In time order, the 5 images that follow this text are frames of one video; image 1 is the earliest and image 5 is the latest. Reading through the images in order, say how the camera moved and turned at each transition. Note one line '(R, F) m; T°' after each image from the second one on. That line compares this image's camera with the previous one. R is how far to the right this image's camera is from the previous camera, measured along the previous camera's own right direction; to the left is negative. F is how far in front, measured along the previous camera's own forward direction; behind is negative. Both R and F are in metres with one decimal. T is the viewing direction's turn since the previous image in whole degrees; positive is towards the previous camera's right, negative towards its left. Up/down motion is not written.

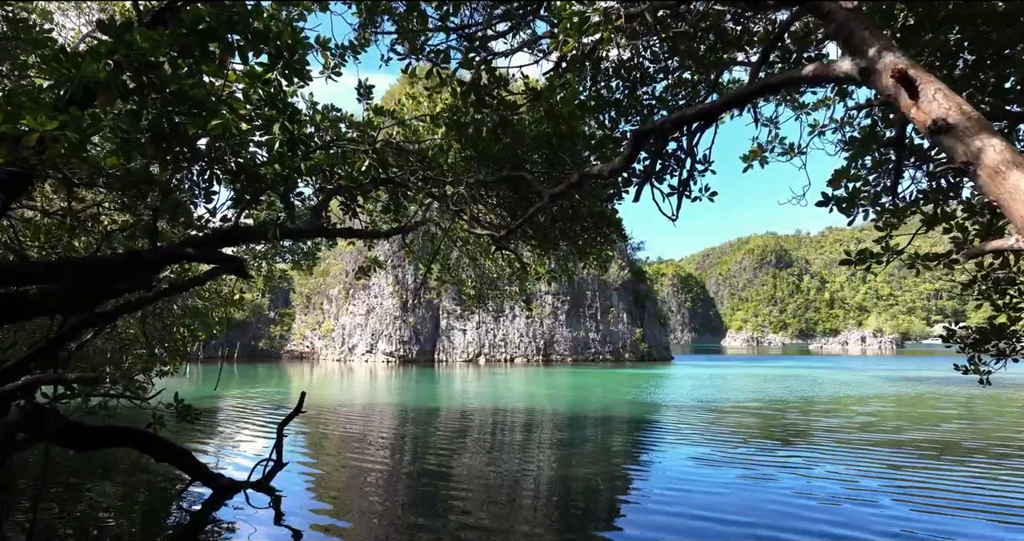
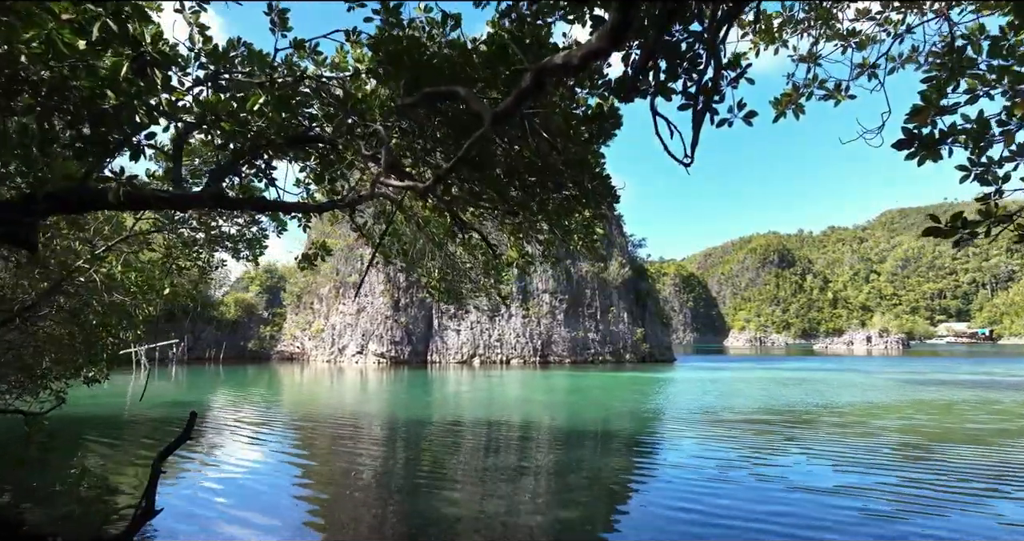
(+0.2, +1.3) m; 0°
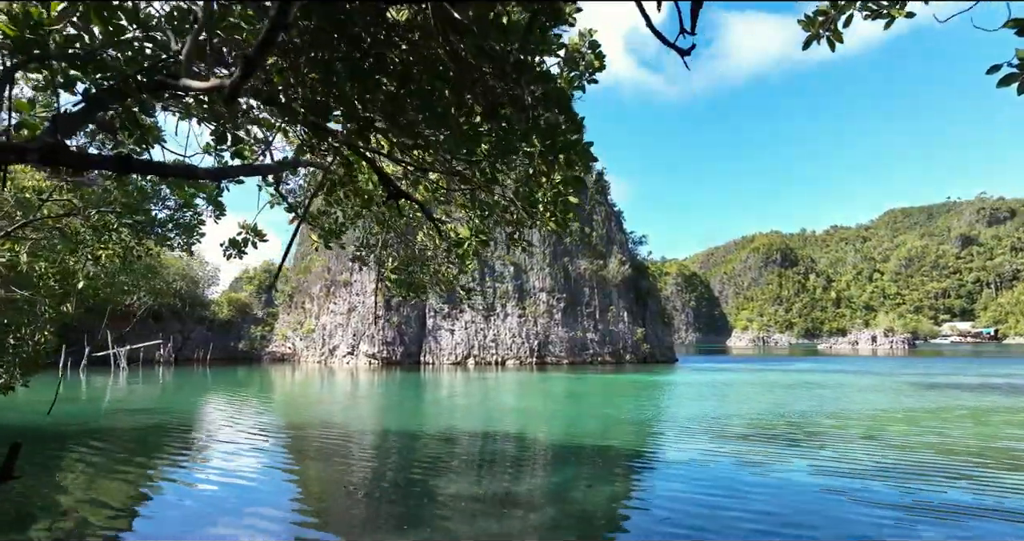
(+0.2, +1.1) m; 0°
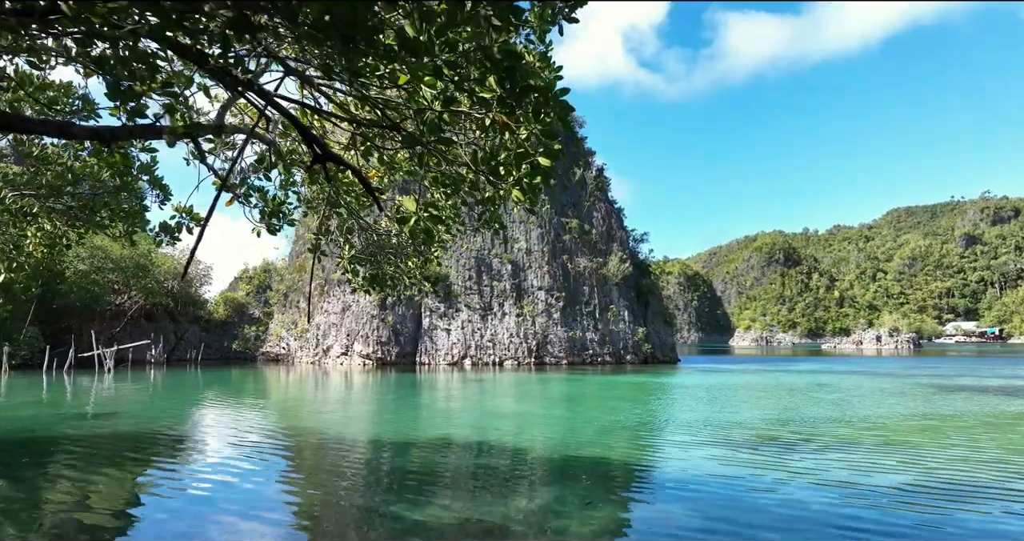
(+0.2, +0.8) m; 0°
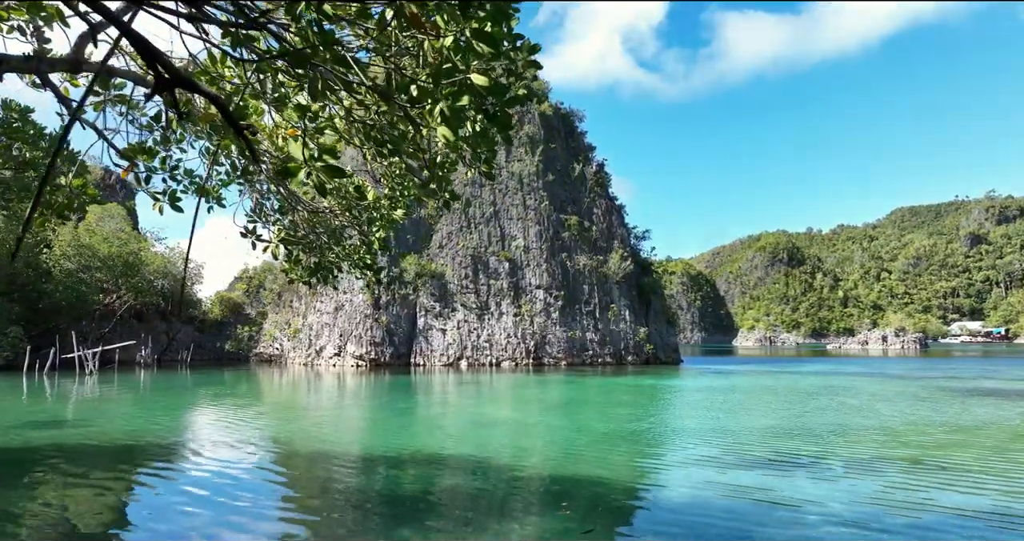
(+0.2, +0.9) m; 0°
